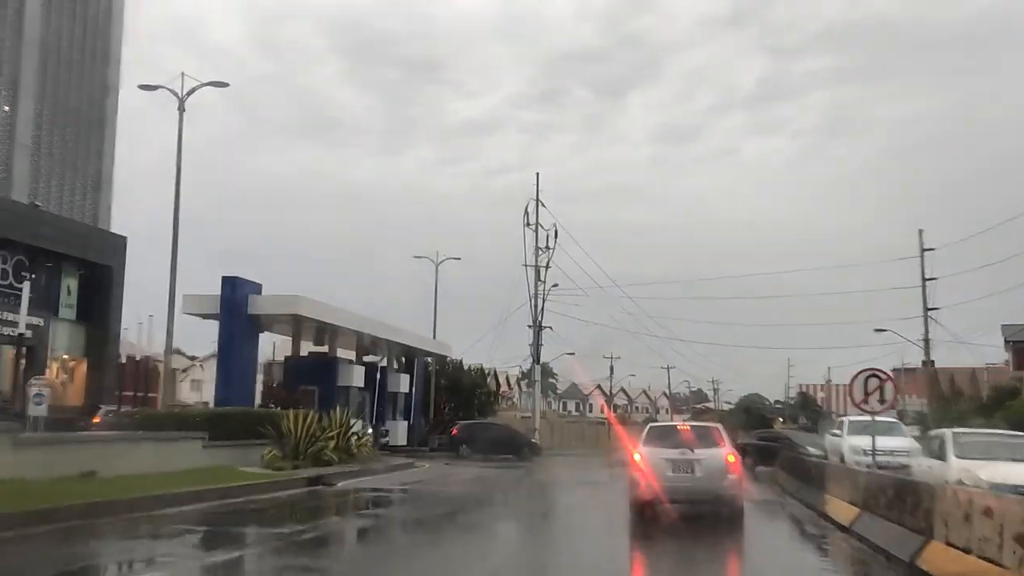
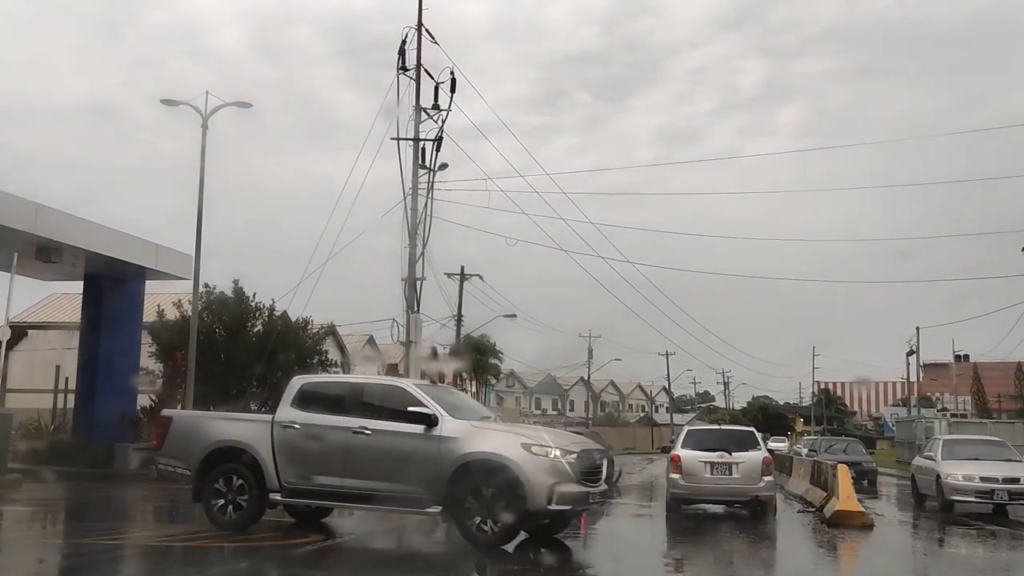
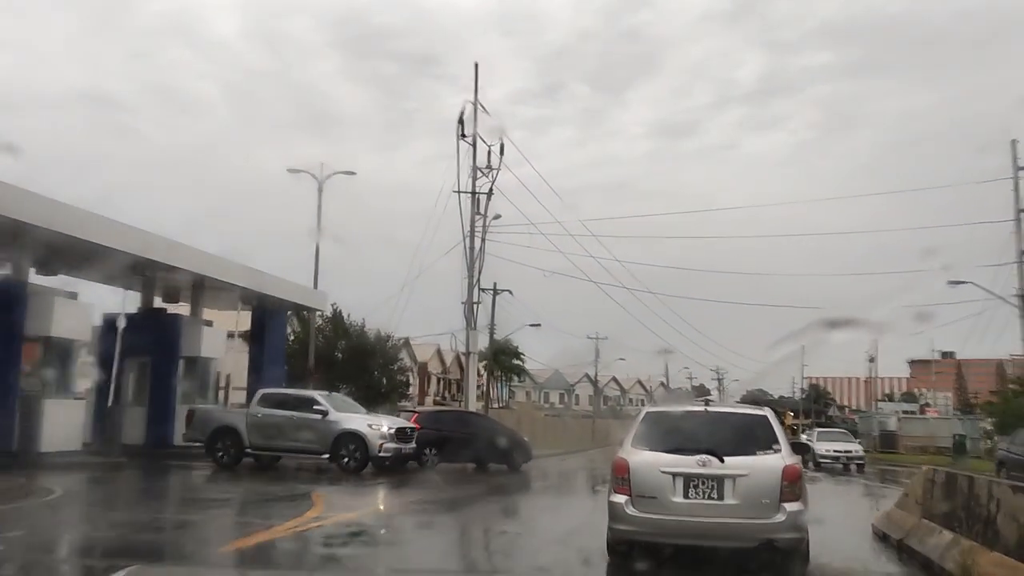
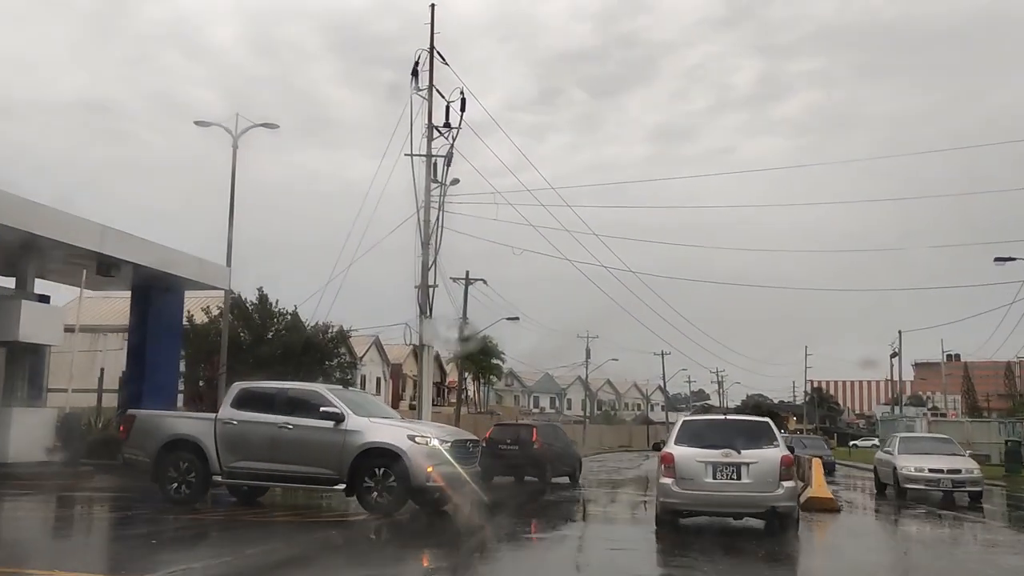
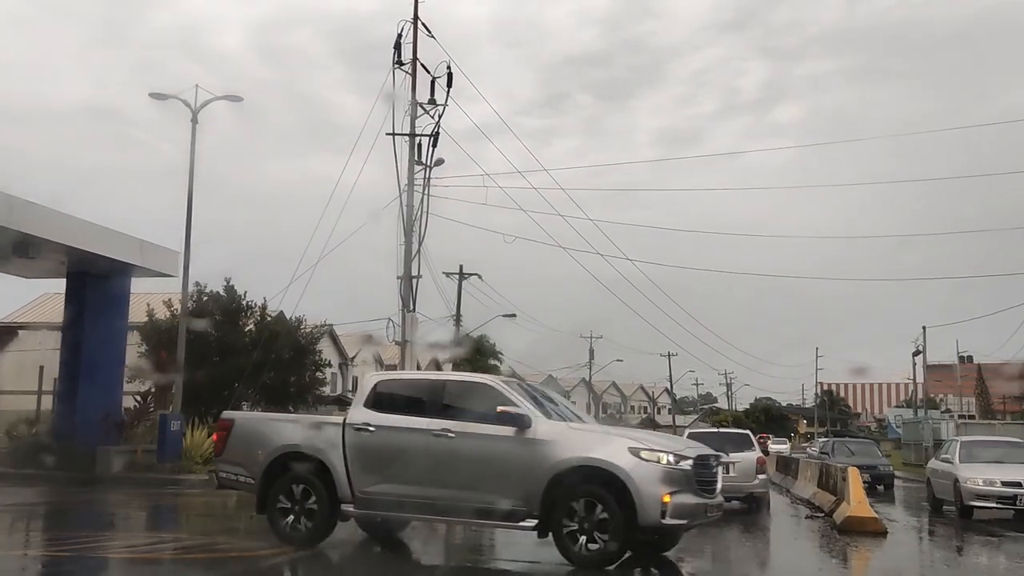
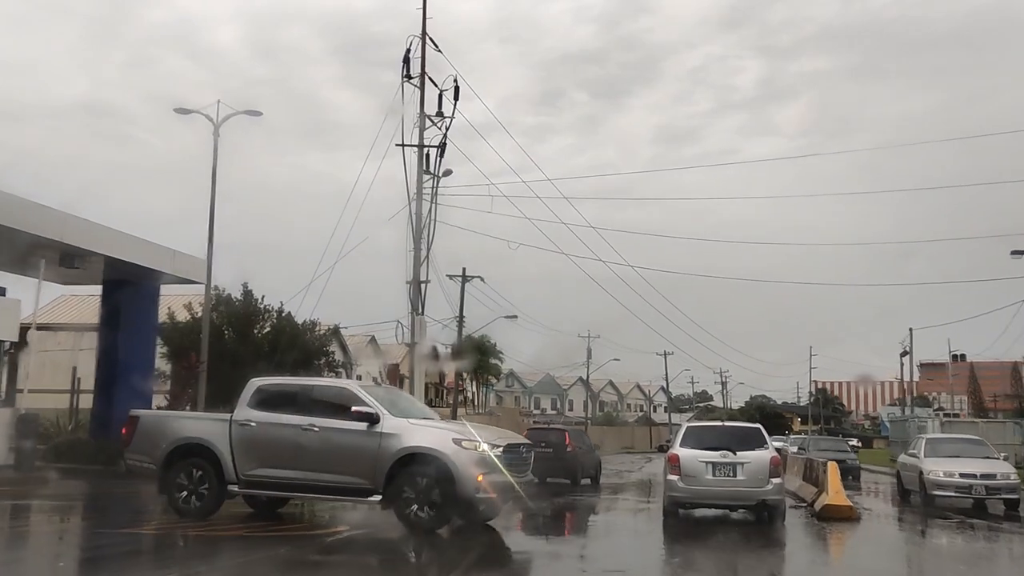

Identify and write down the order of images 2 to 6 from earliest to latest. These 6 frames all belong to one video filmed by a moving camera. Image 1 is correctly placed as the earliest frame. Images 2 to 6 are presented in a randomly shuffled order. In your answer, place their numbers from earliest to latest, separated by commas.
3, 4, 6, 2, 5
